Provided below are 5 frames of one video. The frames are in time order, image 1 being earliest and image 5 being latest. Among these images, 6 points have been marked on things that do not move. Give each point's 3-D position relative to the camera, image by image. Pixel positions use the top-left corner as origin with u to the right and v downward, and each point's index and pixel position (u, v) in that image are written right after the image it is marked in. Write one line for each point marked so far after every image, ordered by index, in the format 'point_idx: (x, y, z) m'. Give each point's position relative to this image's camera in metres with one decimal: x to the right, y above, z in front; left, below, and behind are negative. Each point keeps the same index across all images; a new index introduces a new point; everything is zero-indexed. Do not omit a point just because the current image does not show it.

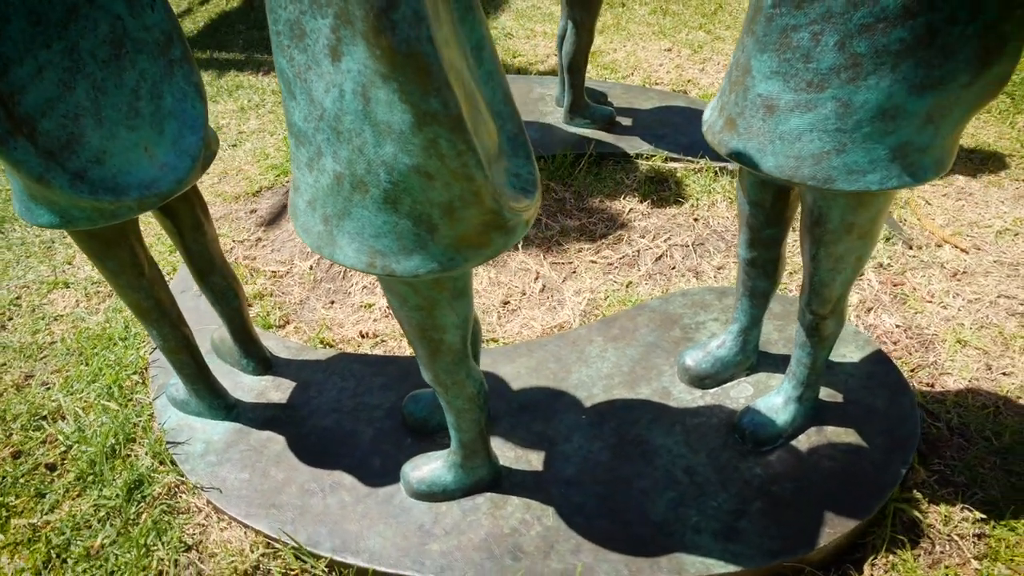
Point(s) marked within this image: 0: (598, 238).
0: (+0.4, +0.3, +3.3) m
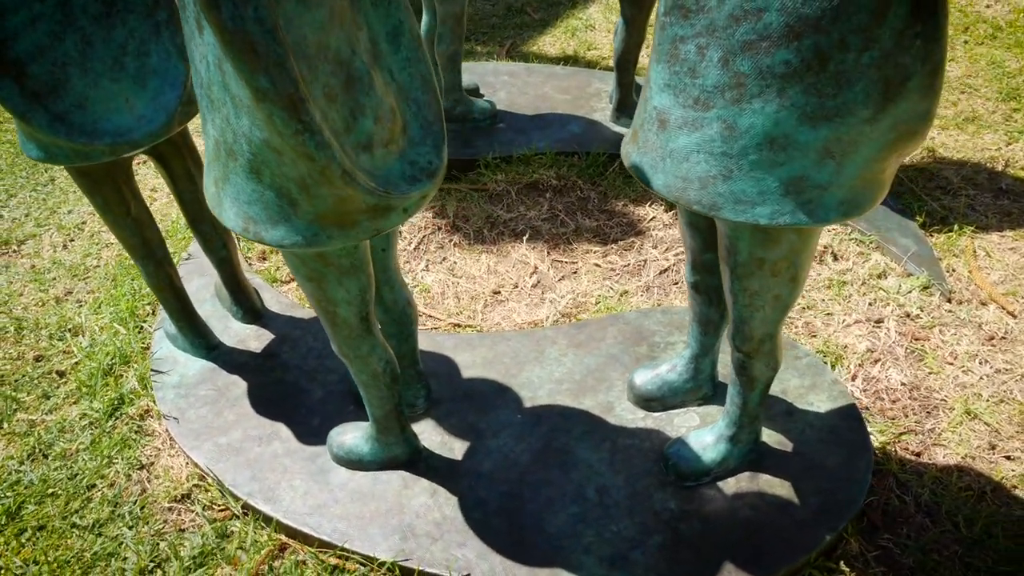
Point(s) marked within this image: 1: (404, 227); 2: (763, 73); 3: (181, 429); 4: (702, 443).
0: (+0.5, +0.2, +3.2) m
1: (-0.5, +0.3, +3.3) m
2: (+0.5, +0.4, +1.2) m
3: (-1.2, -0.5, +2.4) m
4: (+0.6, -0.5, +2.1) m
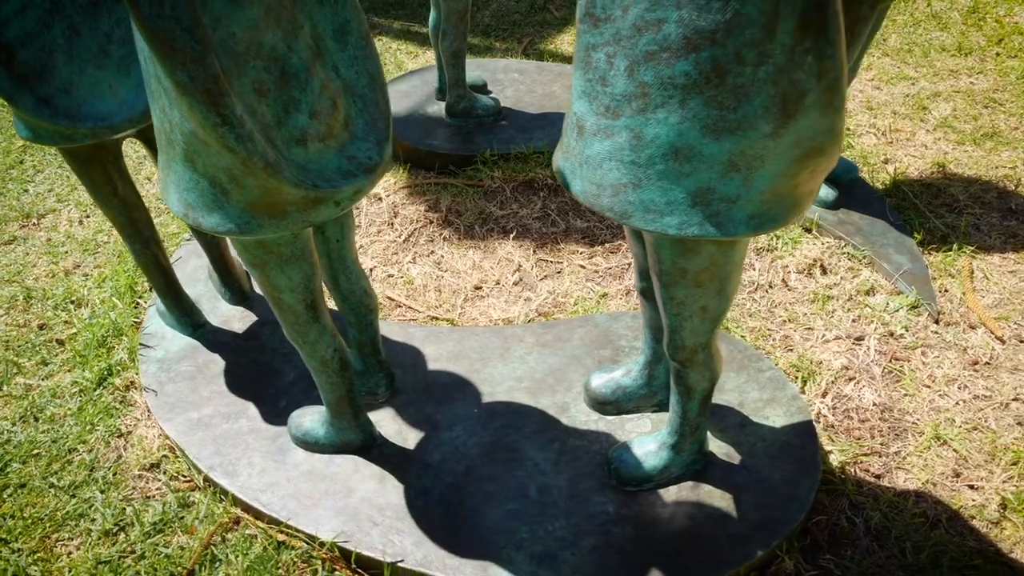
0: (+0.4, +0.2, +3.2) m
1: (-0.6, +0.3, +3.4) m
2: (+0.3, +0.4, +1.2) m
3: (-1.4, -0.4, +2.6) m
4: (+0.4, -0.5, +2.1) m
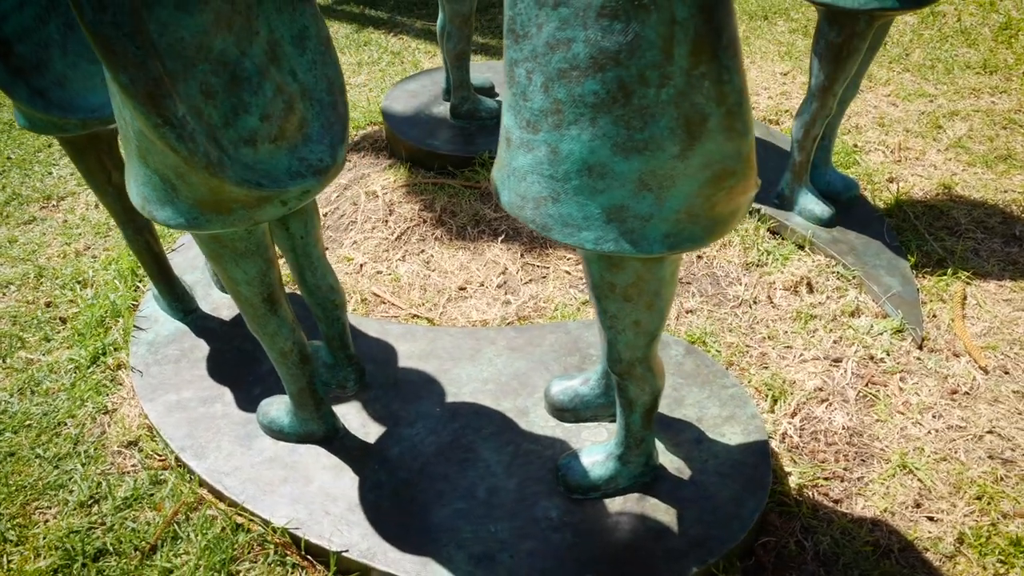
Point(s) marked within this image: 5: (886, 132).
0: (+0.4, +0.2, +3.3) m
1: (-0.6, +0.4, +3.5) m
2: (+0.1, +0.3, +1.3) m
3: (-1.5, -0.4, +2.7) m
4: (+0.2, -0.5, +2.1) m
5: (+2.1, +0.9, +3.8) m
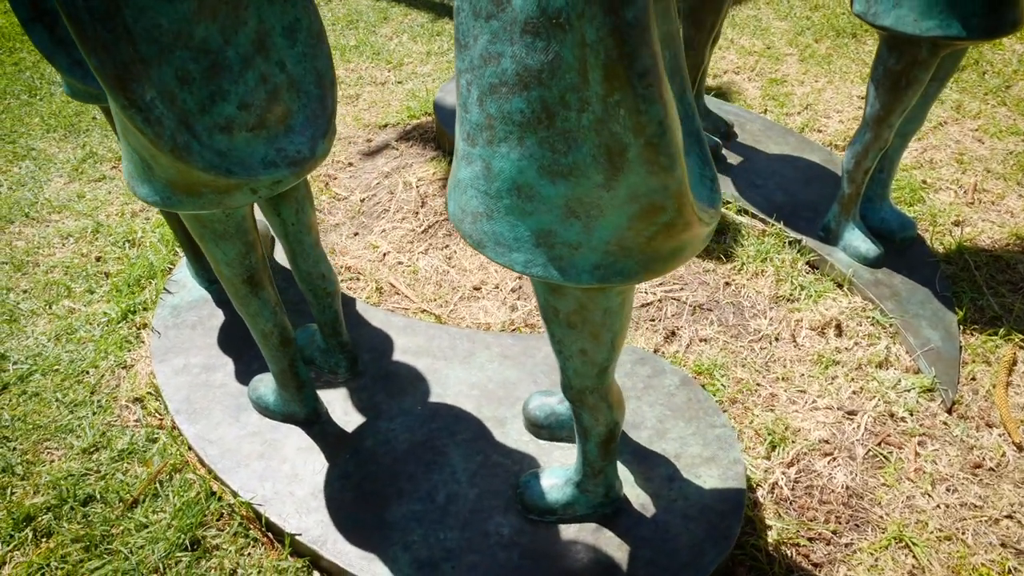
0: (+0.5, +0.1, +3.2) m
1: (-0.5, +0.4, +3.5) m
2: (0.0, +0.3, +1.2) m
3: (-1.5, -0.2, +2.8) m
4: (+0.1, -0.6, +2.0) m
5: (+2.3, +0.6, +3.4) m
